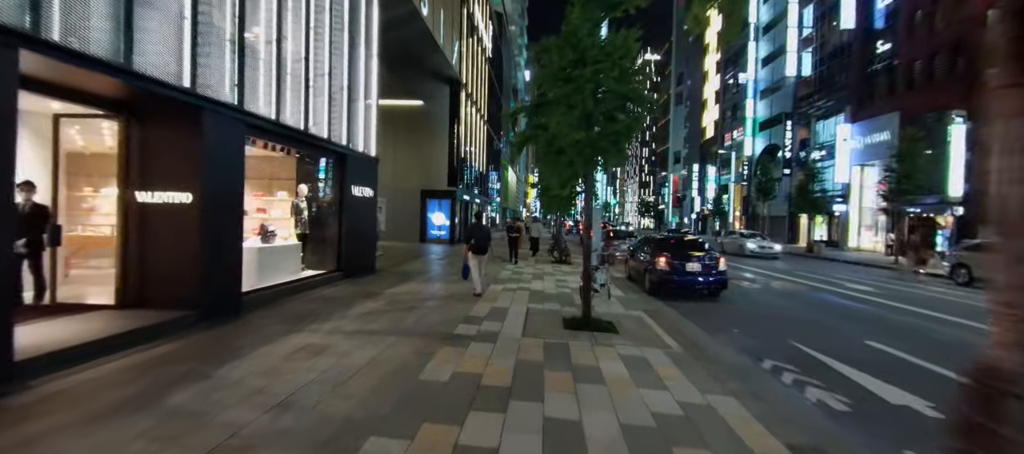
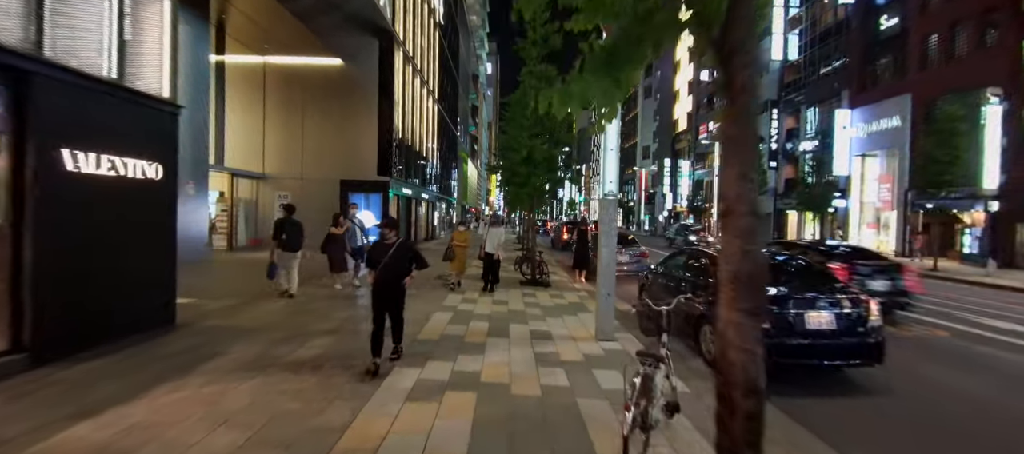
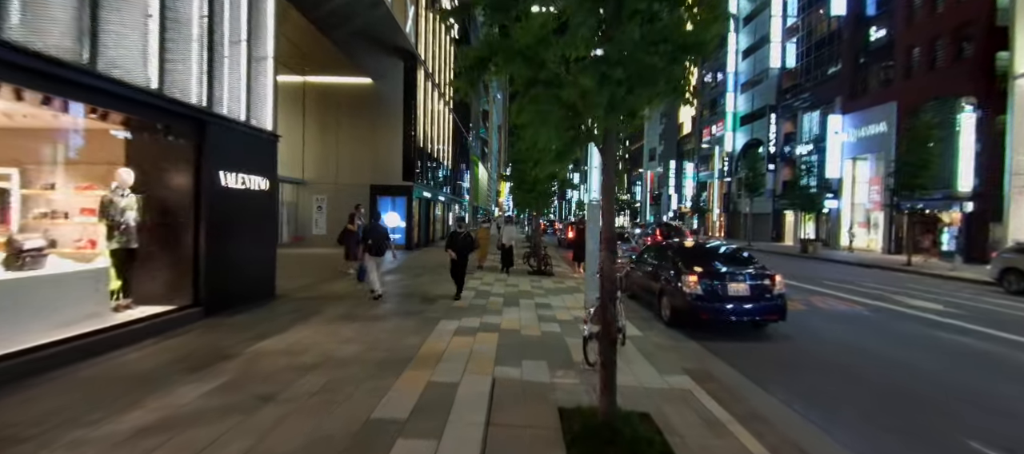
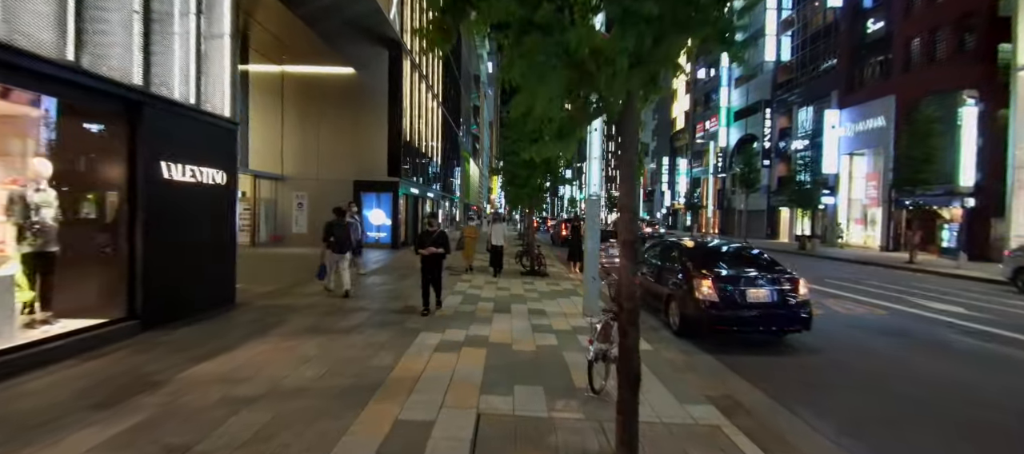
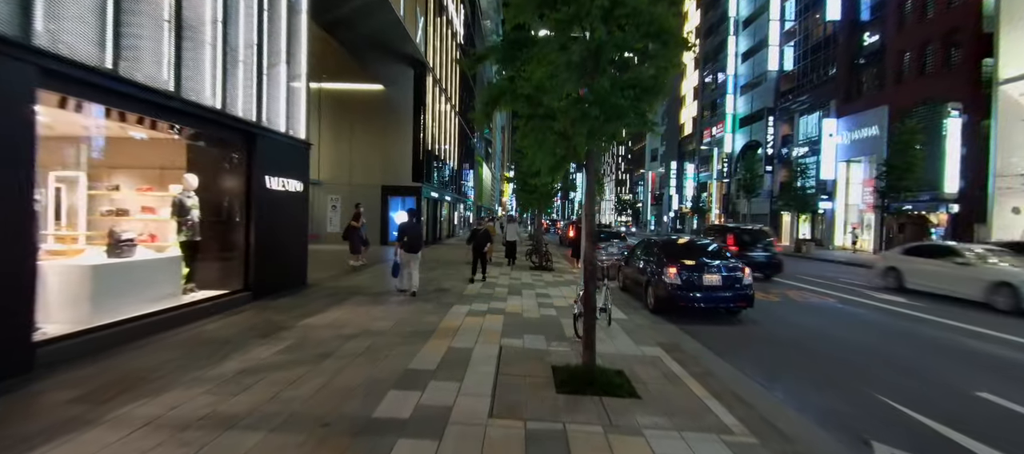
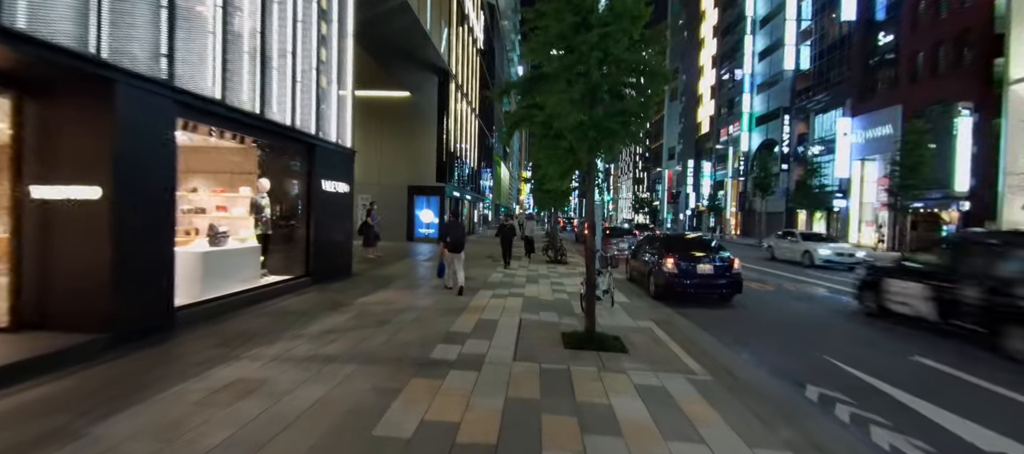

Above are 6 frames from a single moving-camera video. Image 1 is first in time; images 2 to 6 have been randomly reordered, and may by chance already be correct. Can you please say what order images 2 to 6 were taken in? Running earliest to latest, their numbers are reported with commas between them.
6, 5, 3, 4, 2
